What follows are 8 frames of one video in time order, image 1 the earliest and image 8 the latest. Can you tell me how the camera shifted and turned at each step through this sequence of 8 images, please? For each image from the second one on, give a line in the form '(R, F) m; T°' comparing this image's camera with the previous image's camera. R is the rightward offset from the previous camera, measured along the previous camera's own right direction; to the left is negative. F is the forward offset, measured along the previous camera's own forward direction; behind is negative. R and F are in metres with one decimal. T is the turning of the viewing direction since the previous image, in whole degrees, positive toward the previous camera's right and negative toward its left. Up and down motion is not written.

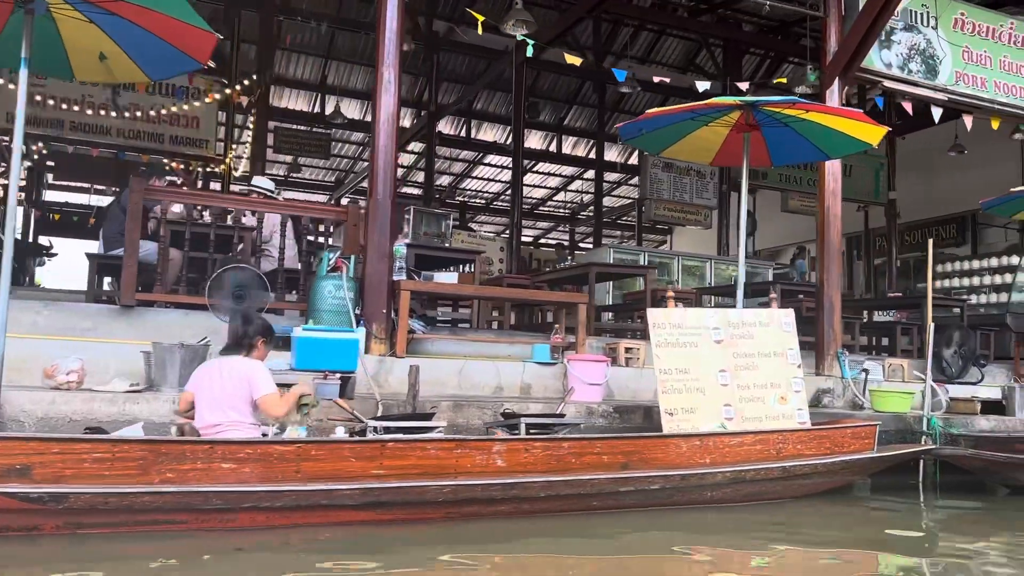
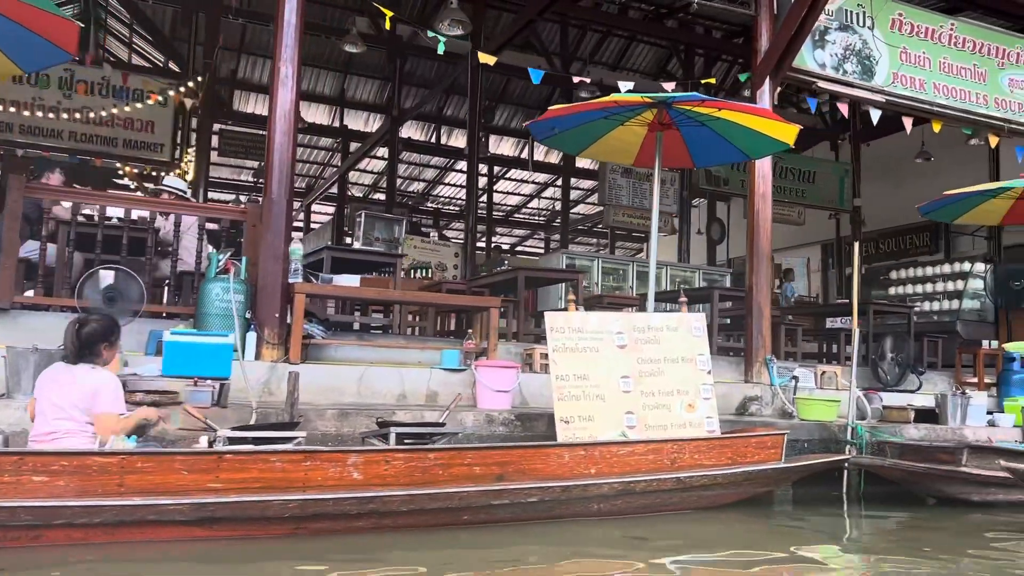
(+0.5, +0.2) m; +1°
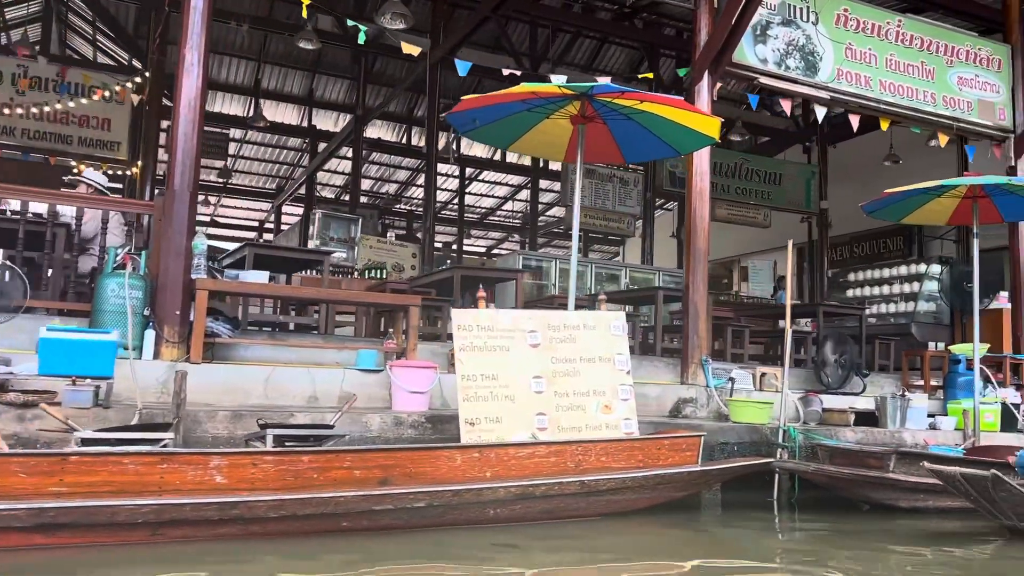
(+0.4, +0.2) m; +1°
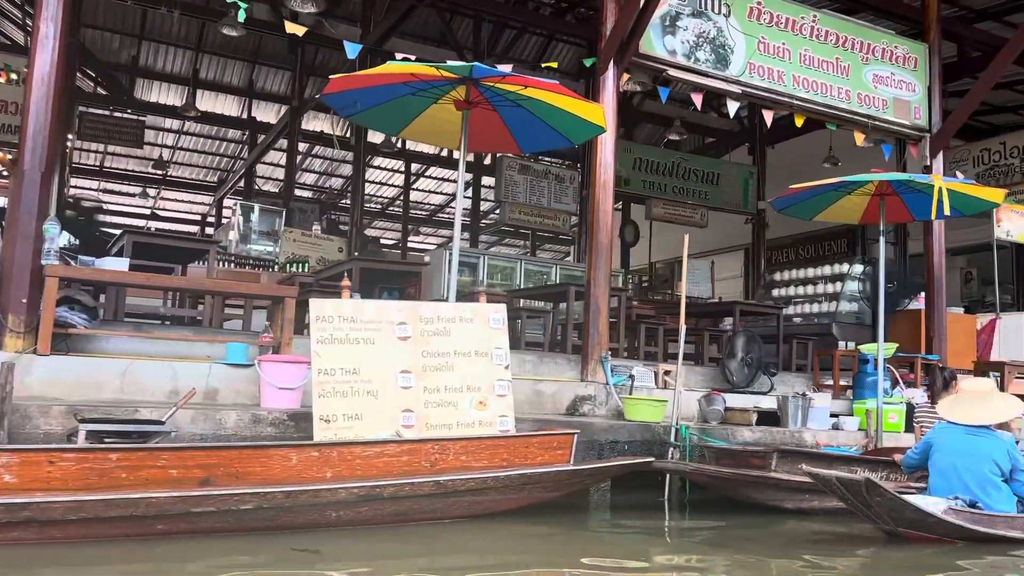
(+0.5, +0.2) m; +2°
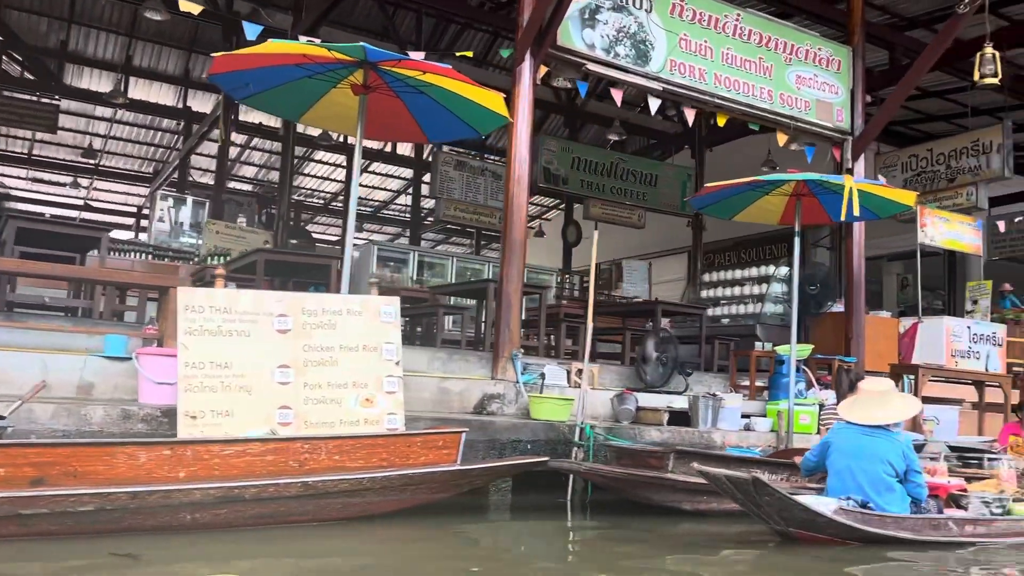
(+0.3, +0.1) m; +3°
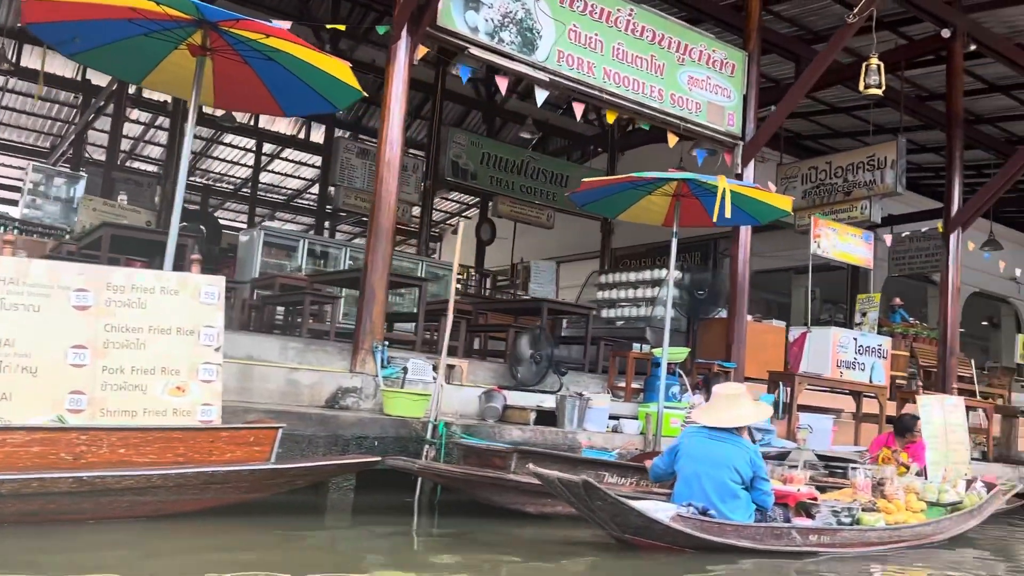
(+0.4, +0.2) m; +5°
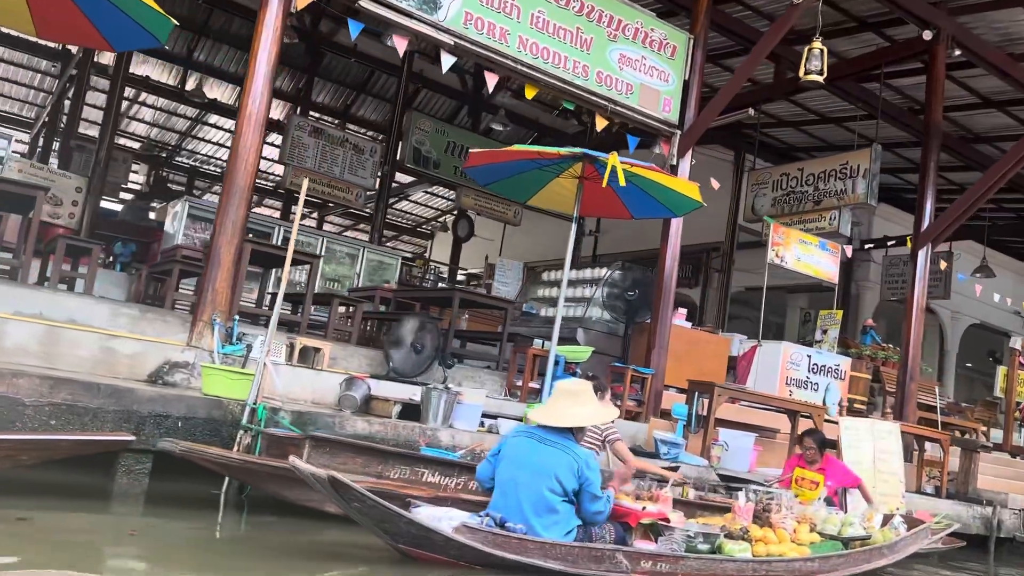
(+0.9, +0.6) m; -1°
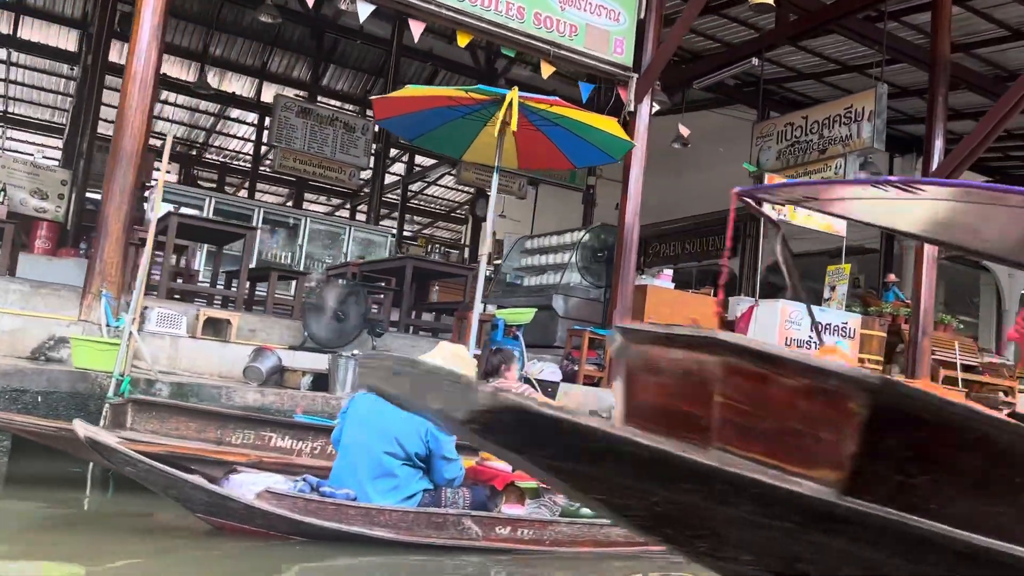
(+0.9, +0.4) m; -4°
